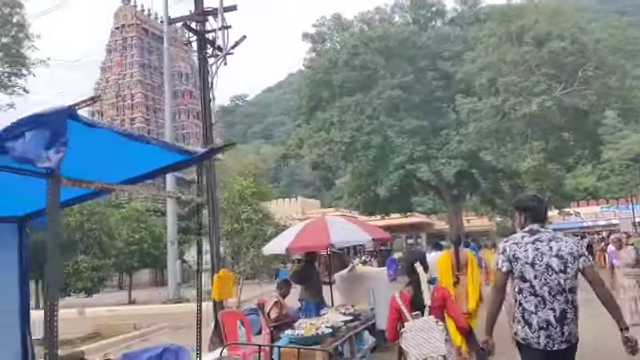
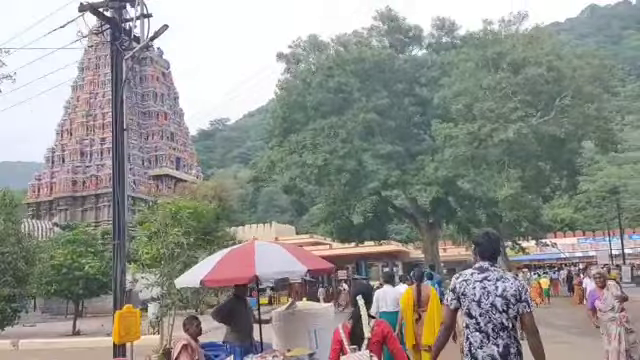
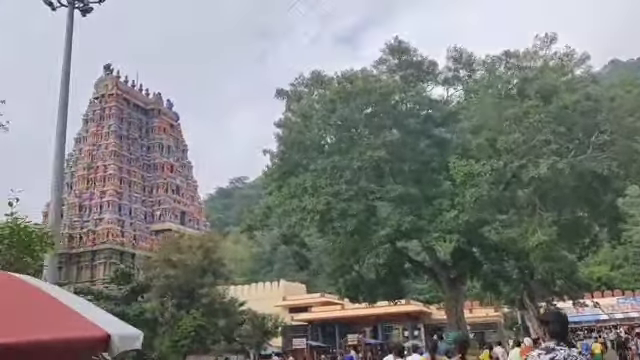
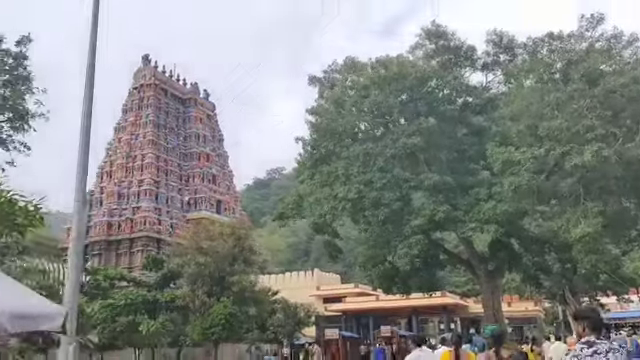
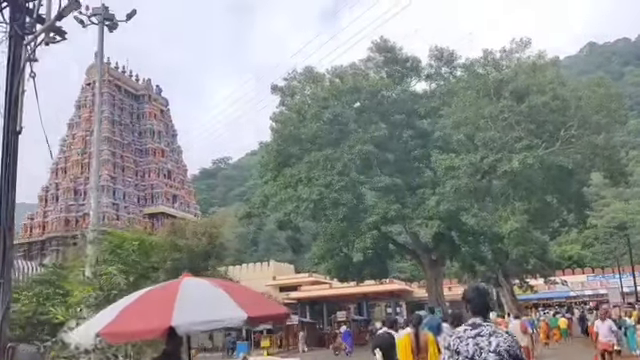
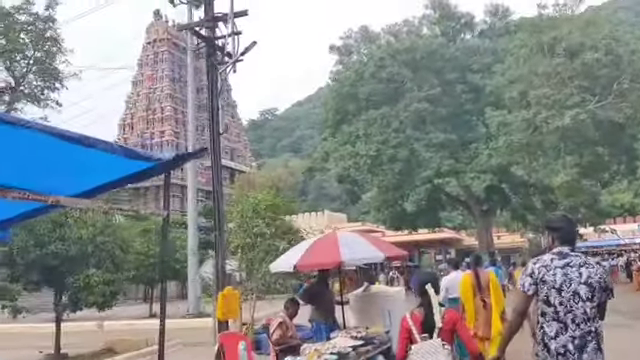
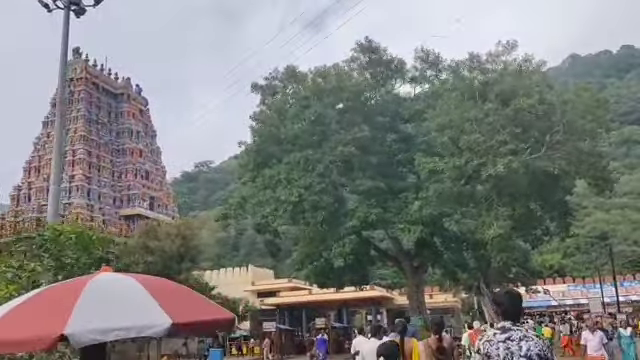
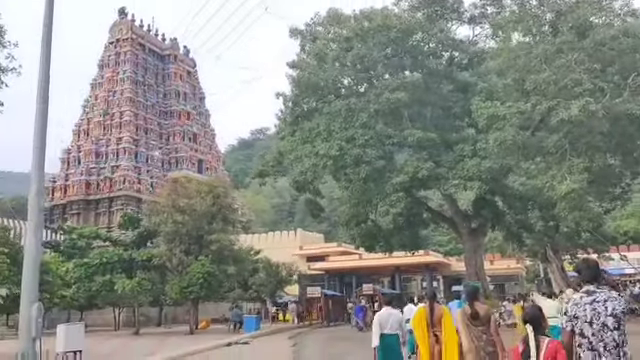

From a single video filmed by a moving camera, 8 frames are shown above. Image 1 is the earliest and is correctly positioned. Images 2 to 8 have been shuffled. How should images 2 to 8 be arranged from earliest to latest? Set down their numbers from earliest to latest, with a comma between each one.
6, 2, 5, 7, 3, 4, 8
